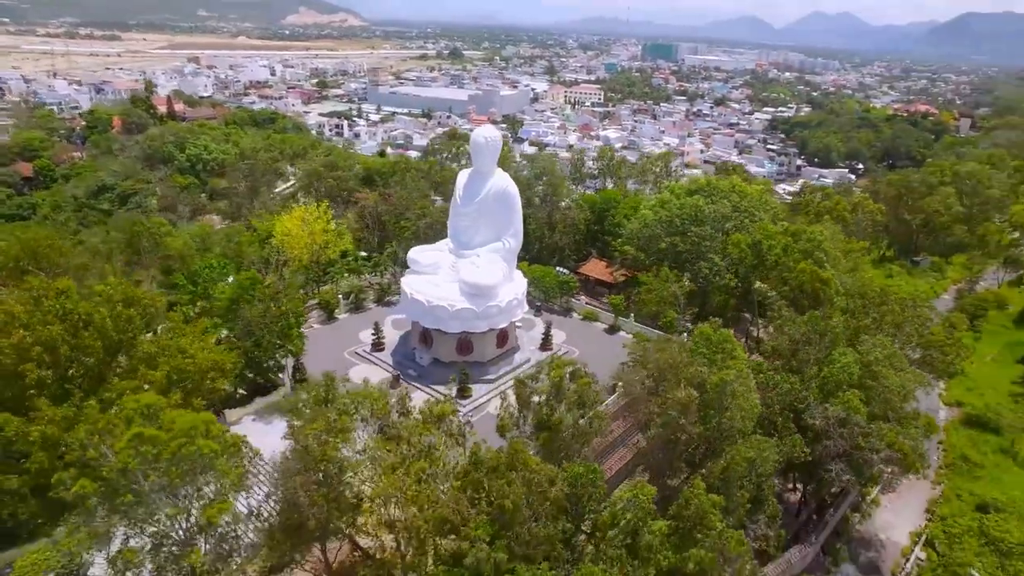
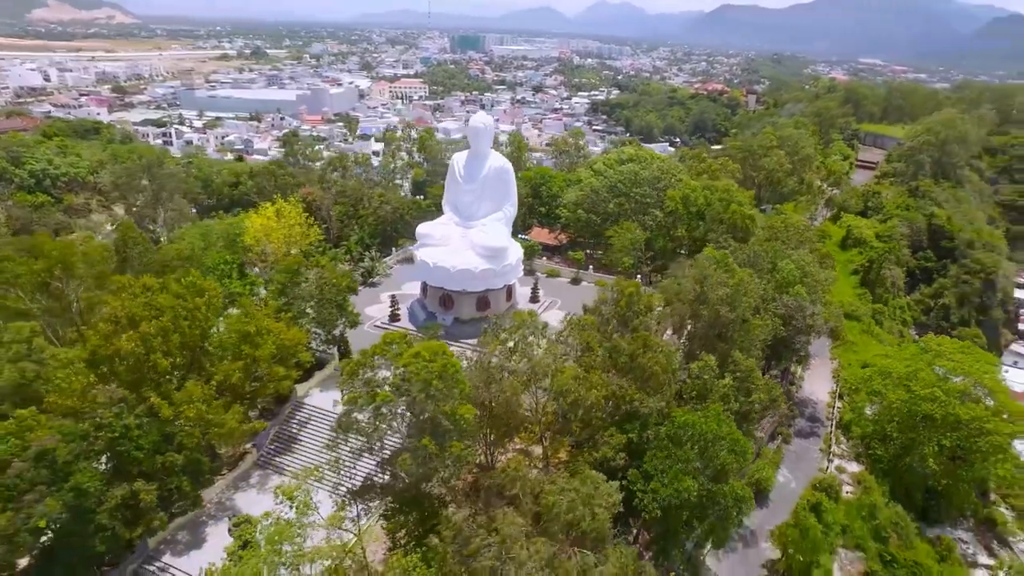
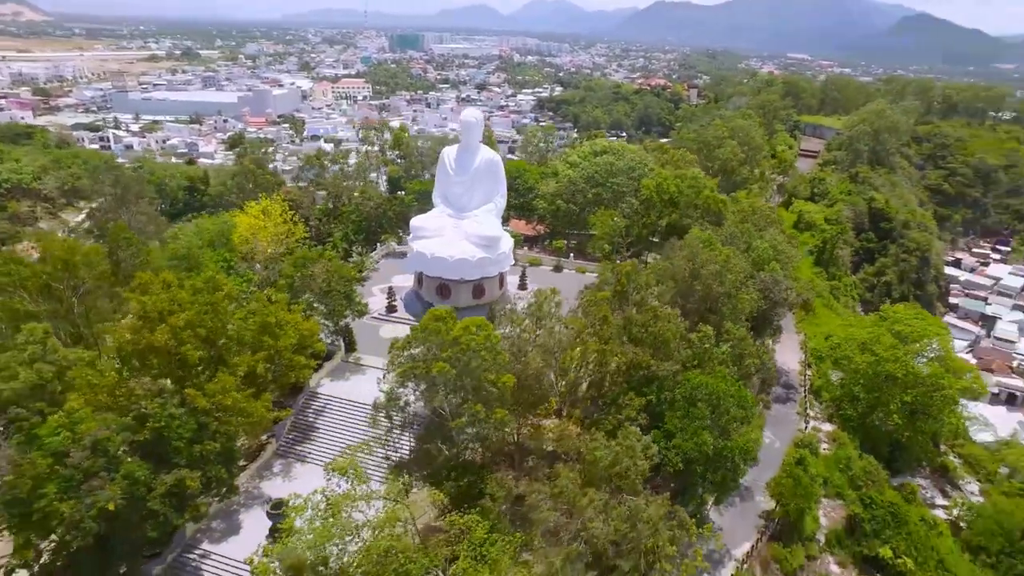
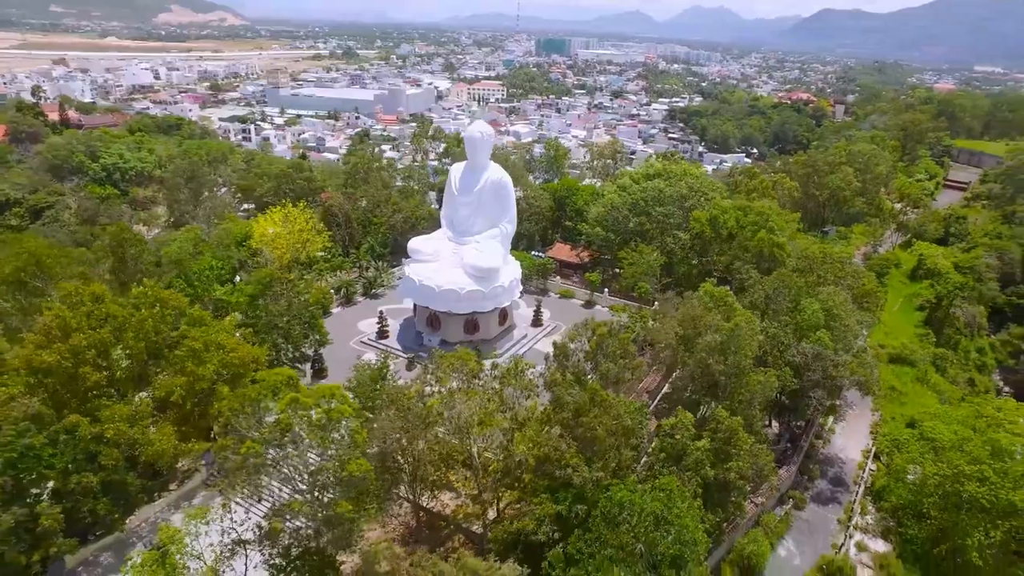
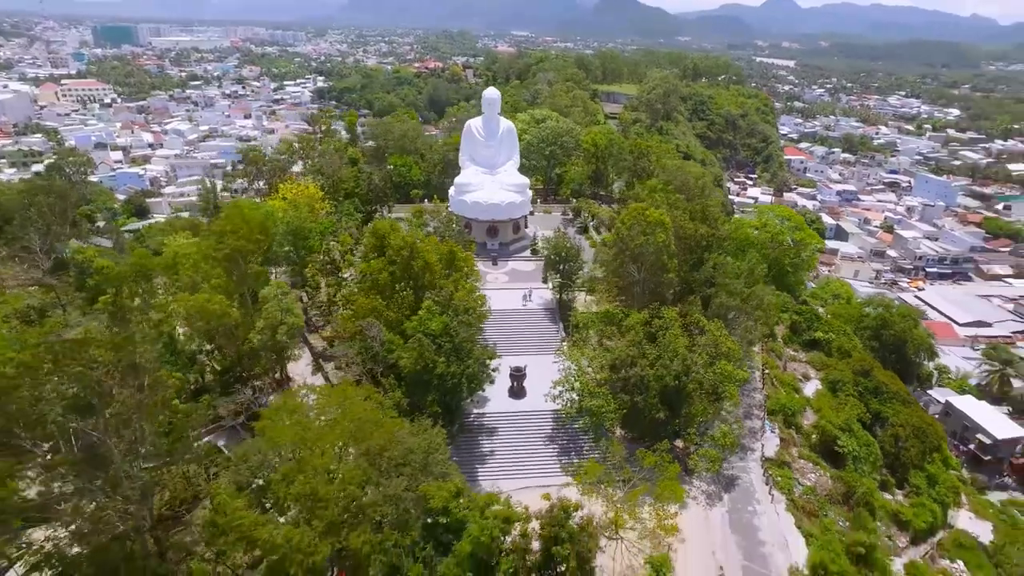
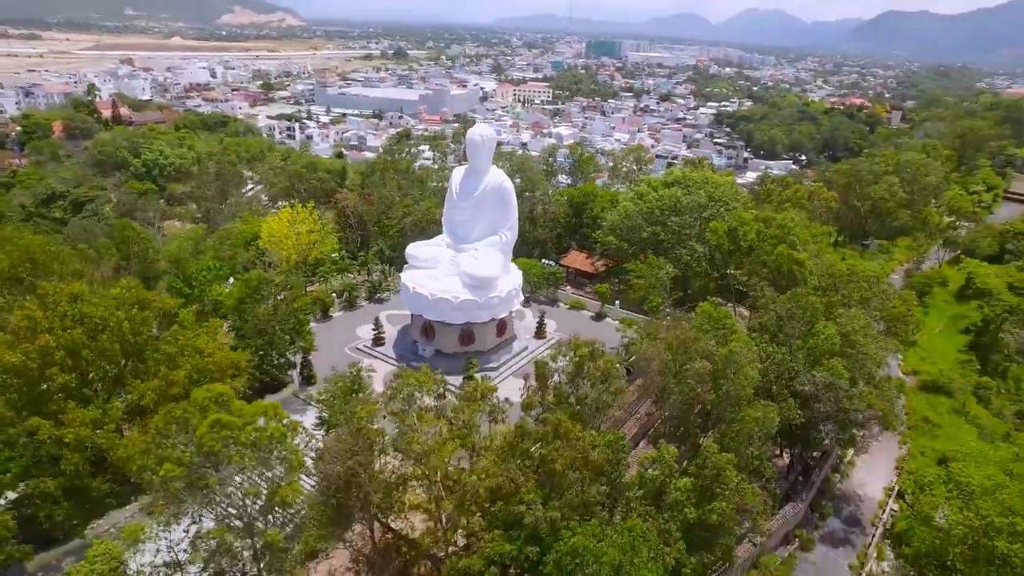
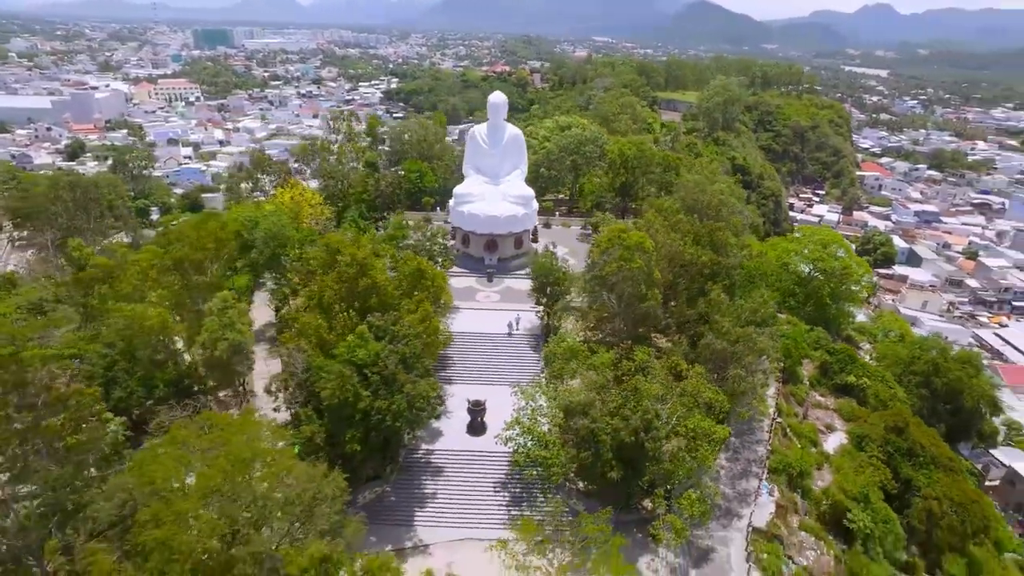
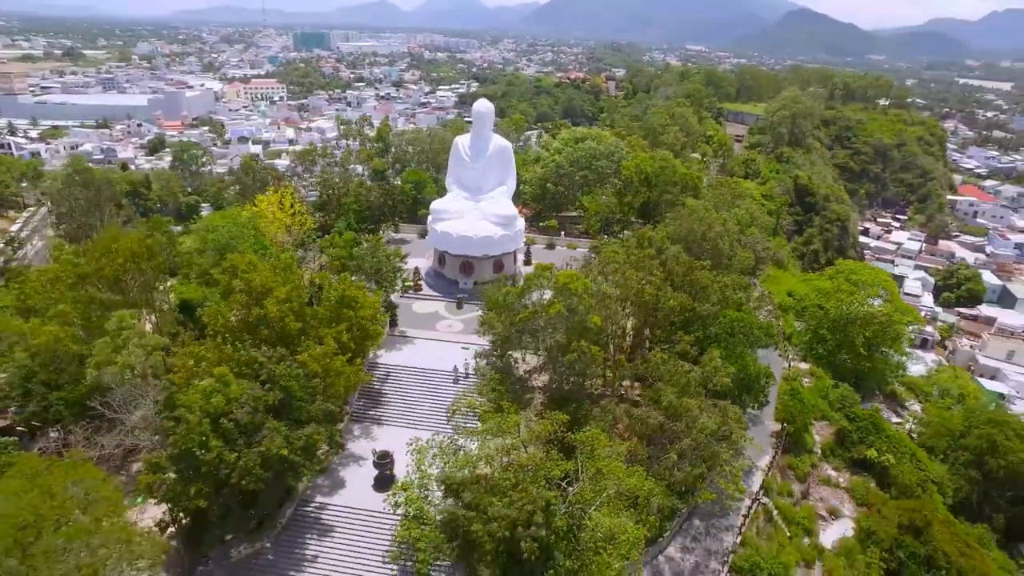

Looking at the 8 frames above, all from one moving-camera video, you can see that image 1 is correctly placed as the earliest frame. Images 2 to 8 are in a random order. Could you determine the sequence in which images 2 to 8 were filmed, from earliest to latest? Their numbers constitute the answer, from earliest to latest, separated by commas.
6, 4, 2, 3, 8, 7, 5
